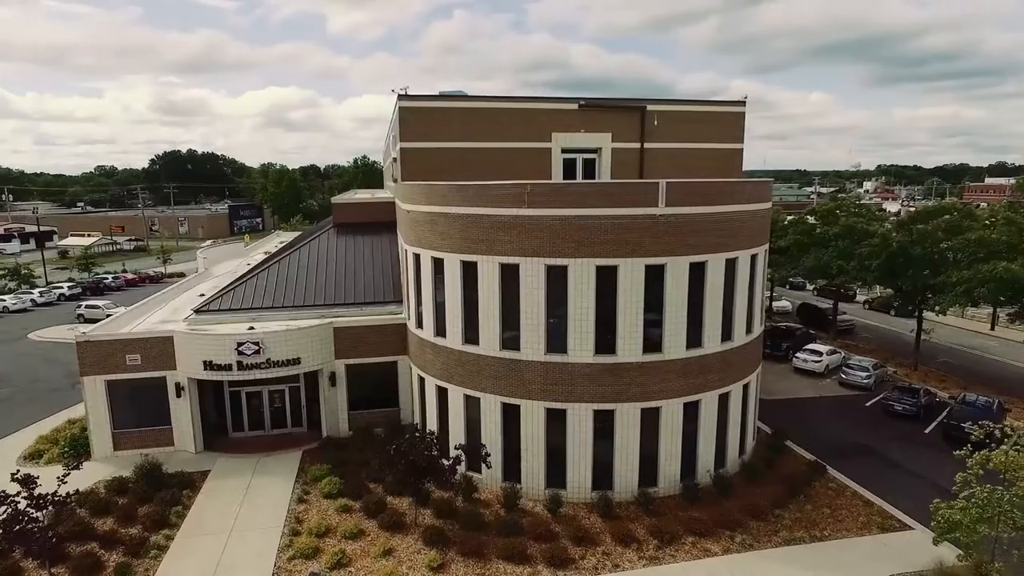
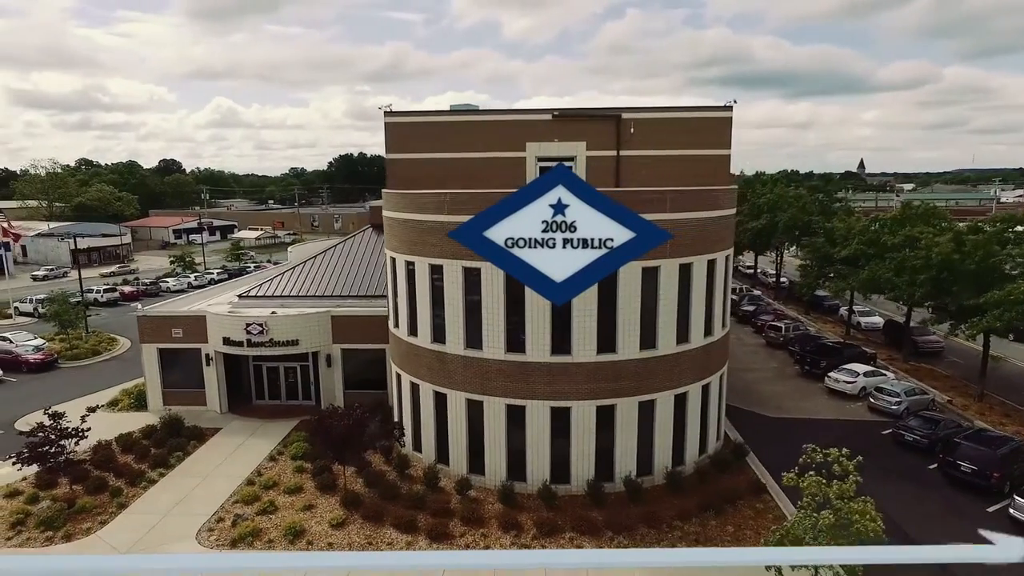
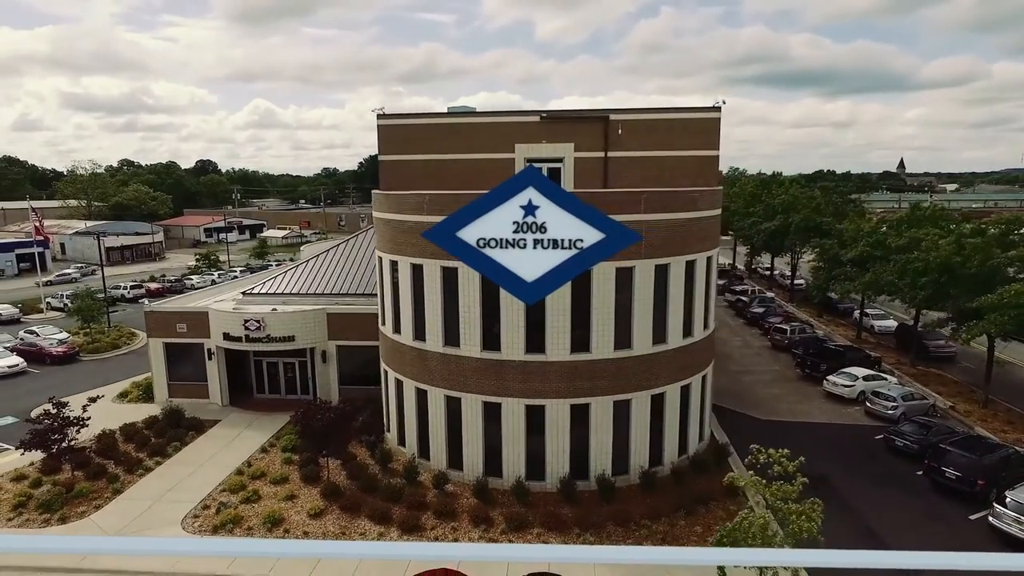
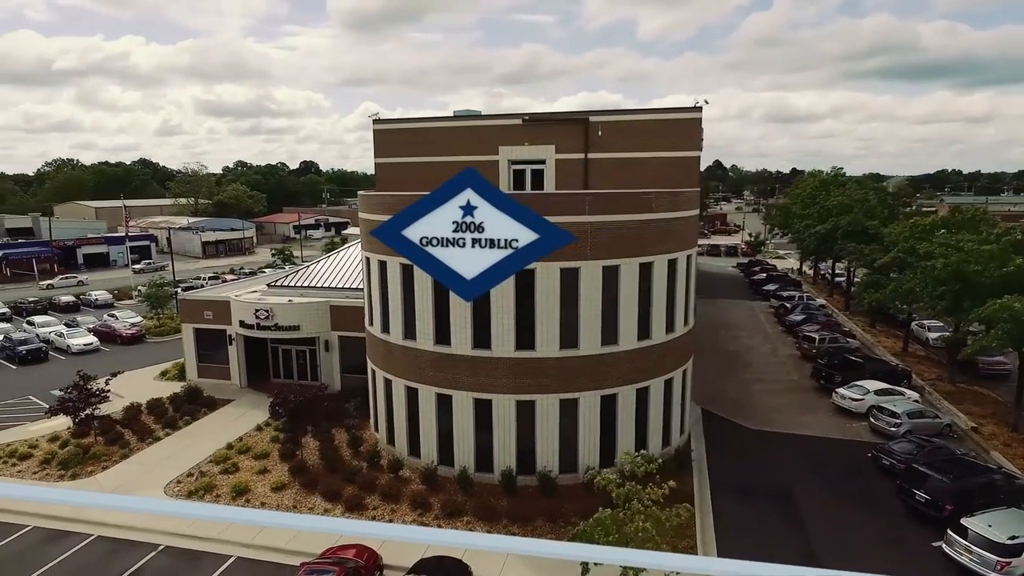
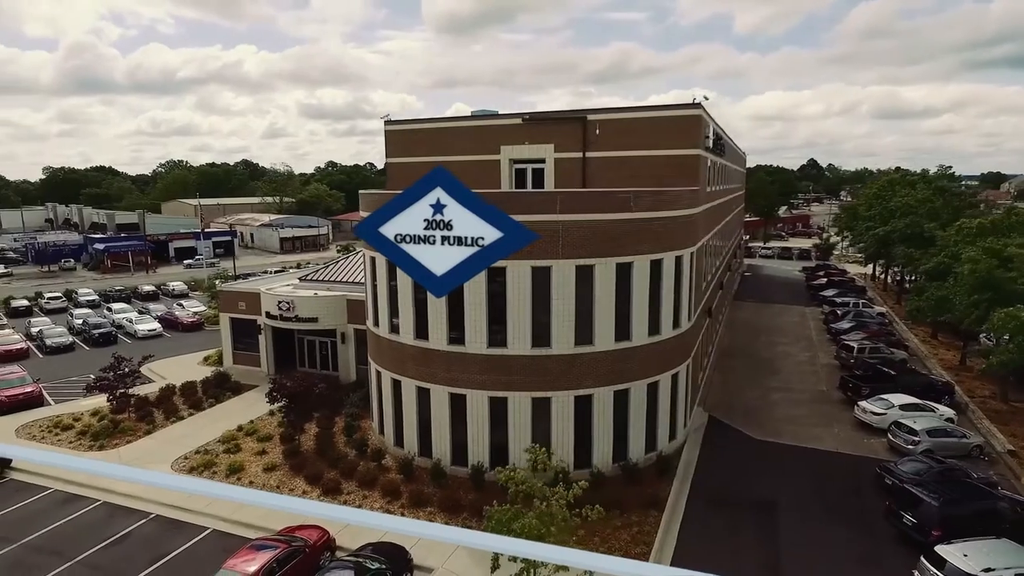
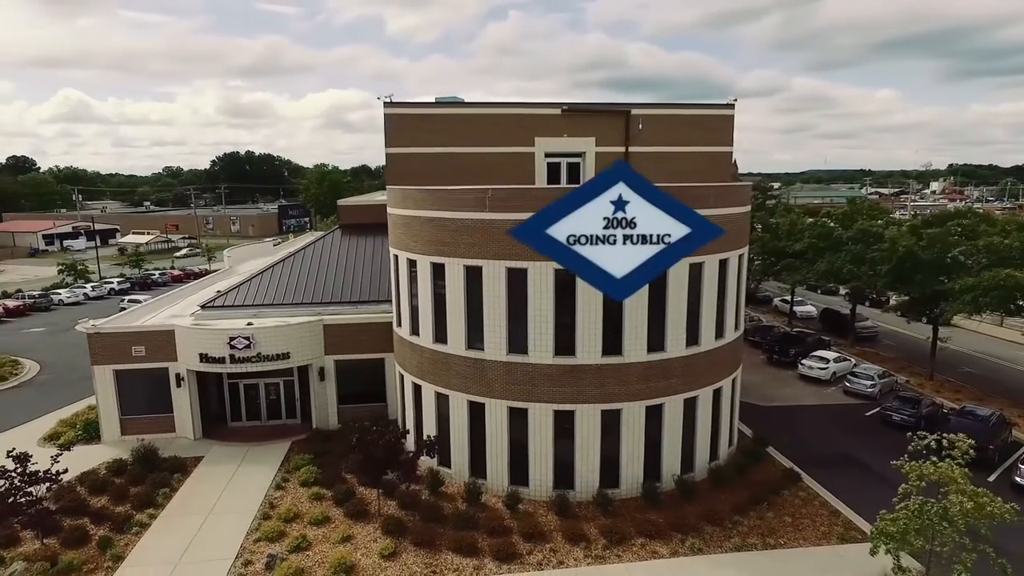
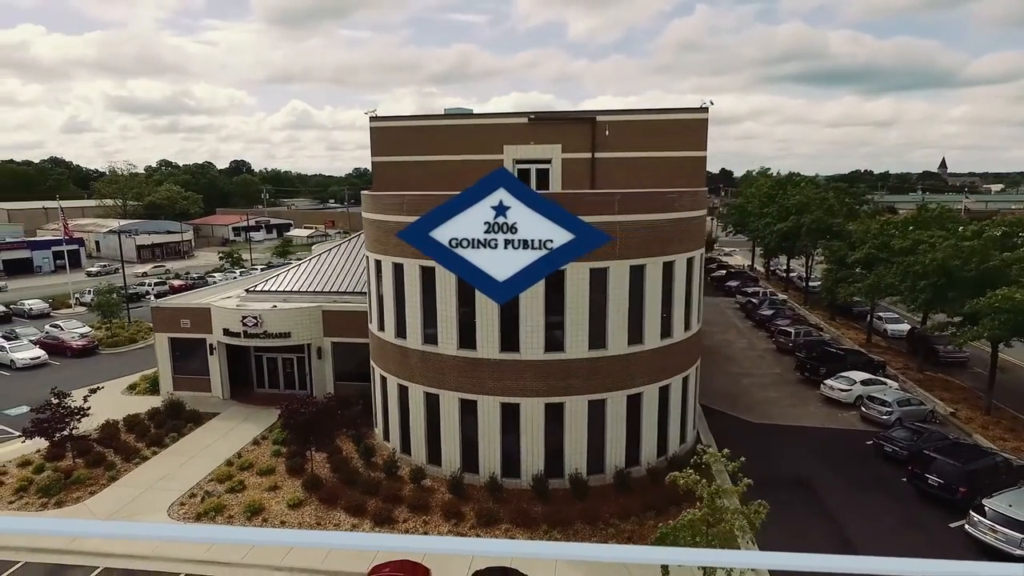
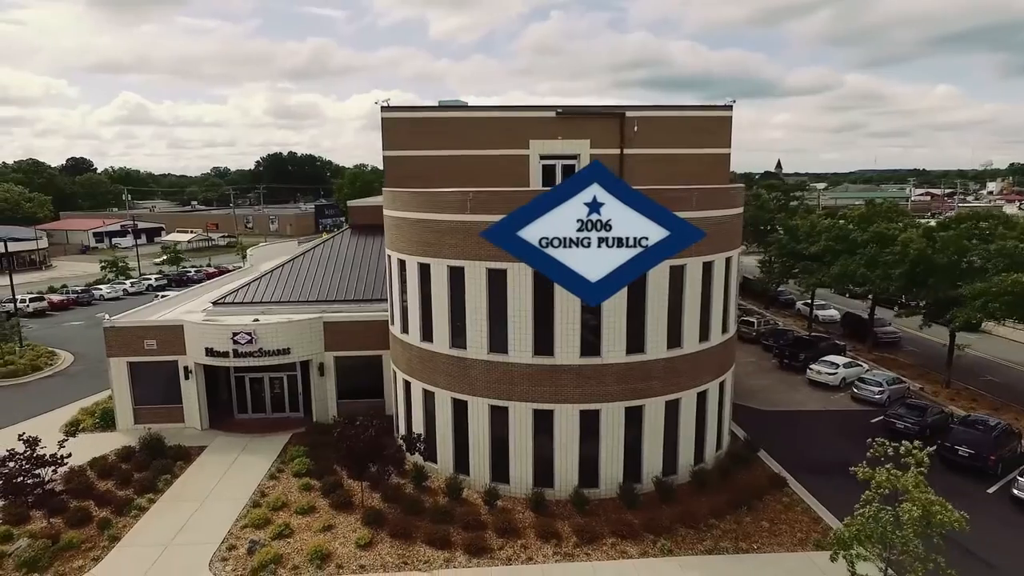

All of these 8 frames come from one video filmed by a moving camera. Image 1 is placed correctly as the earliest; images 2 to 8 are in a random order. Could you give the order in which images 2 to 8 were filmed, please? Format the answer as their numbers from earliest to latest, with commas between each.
6, 8, 2, 3, 7, 4, 5
